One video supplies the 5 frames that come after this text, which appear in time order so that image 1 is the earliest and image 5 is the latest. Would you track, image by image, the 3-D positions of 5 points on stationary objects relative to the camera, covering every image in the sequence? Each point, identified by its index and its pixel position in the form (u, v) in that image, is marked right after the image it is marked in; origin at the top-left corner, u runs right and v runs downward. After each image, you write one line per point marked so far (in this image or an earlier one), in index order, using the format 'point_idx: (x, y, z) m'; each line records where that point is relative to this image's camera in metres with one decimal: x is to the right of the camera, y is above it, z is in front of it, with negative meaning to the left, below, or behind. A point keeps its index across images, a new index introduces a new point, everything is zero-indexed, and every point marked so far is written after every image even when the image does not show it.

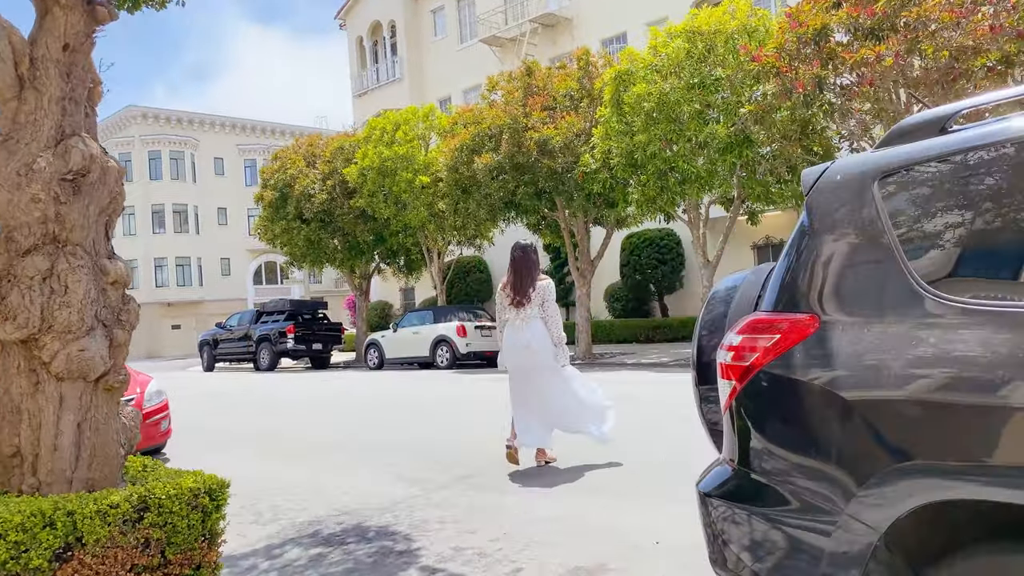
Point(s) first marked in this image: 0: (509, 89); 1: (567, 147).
0: (-0.1, +4.4, +19.0) m
1: (+1.2, +3.0, +18.0) m
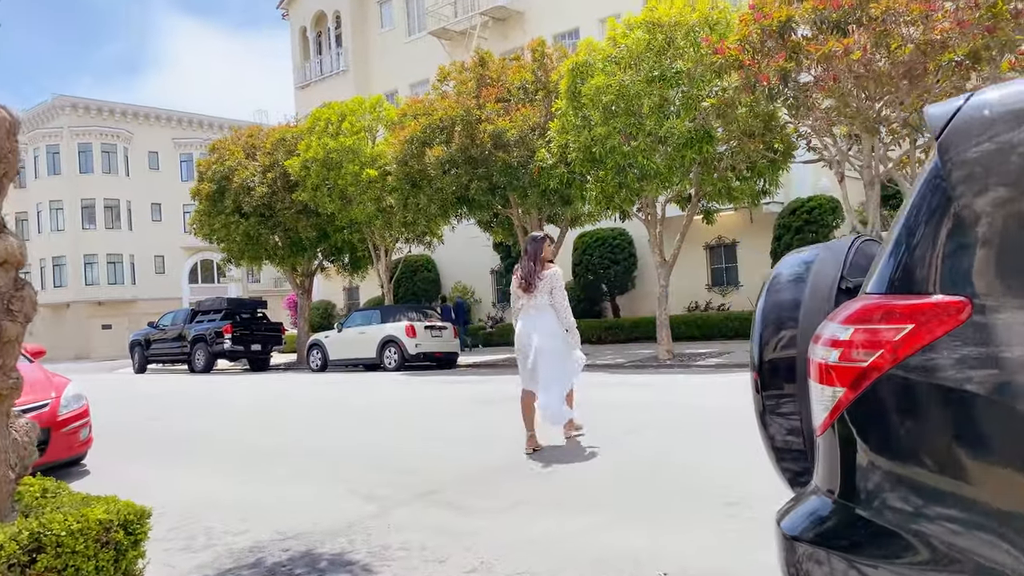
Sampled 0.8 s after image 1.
0: (-1.1, +4.4, +18.2) m
1: (+0.2, +3.0, +17.3) m
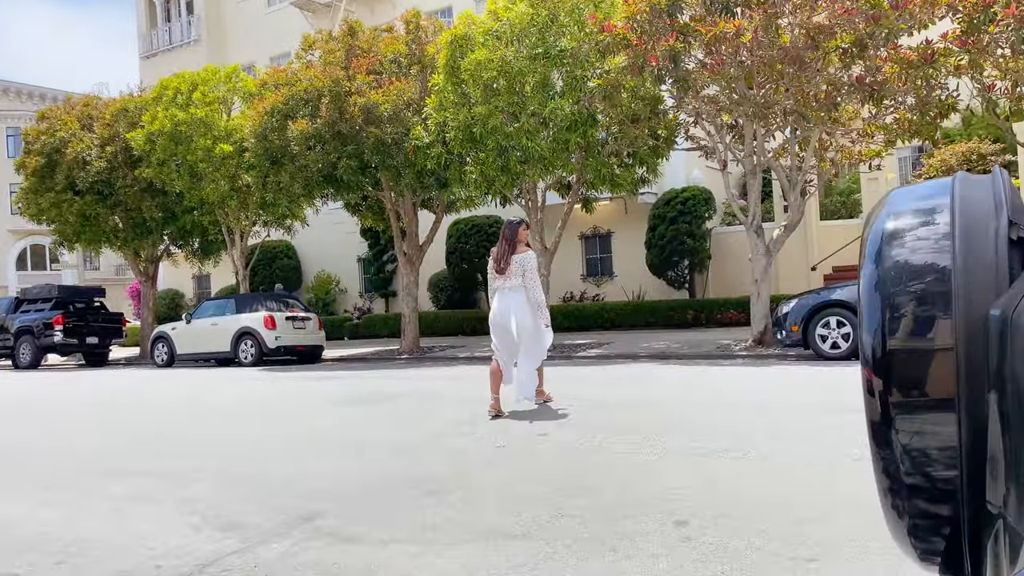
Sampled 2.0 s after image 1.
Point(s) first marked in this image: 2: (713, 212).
0: (-3.6, +4.7, +16.9) m
1: (-2.2, +3.2, +16.2) m
2: (+4.4, +1.7, +18.8) m
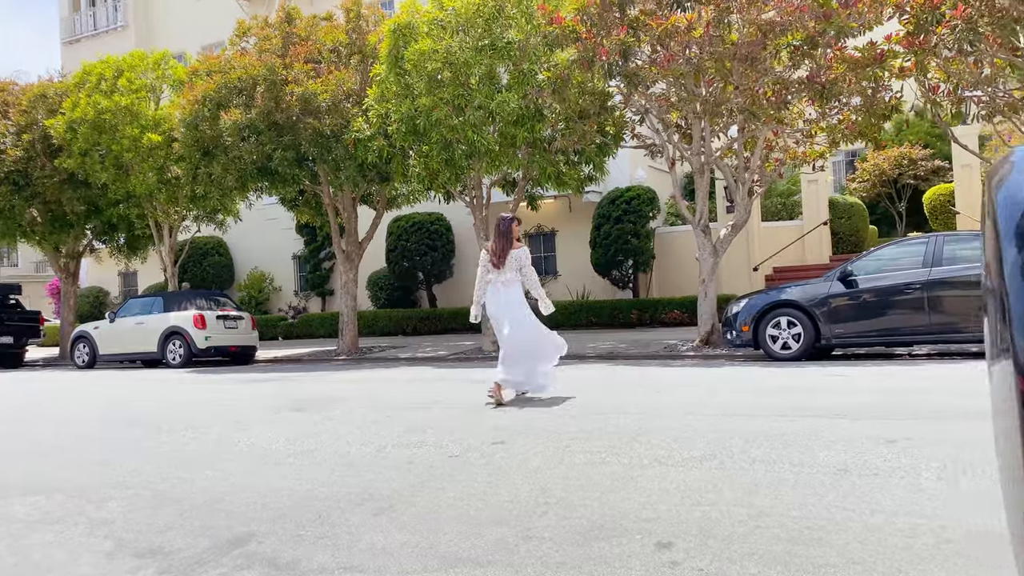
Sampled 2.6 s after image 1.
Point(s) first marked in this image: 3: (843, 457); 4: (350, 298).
0: (-4.7, +4.7, +16.1) m
1: (-3.2, +3.3, +15.5) m
2: (+3.1, +1.7, +18.7) m
3: (+1.9, -1.0, +4.9) m
4: (-3.3, -0.2, +17.6) m
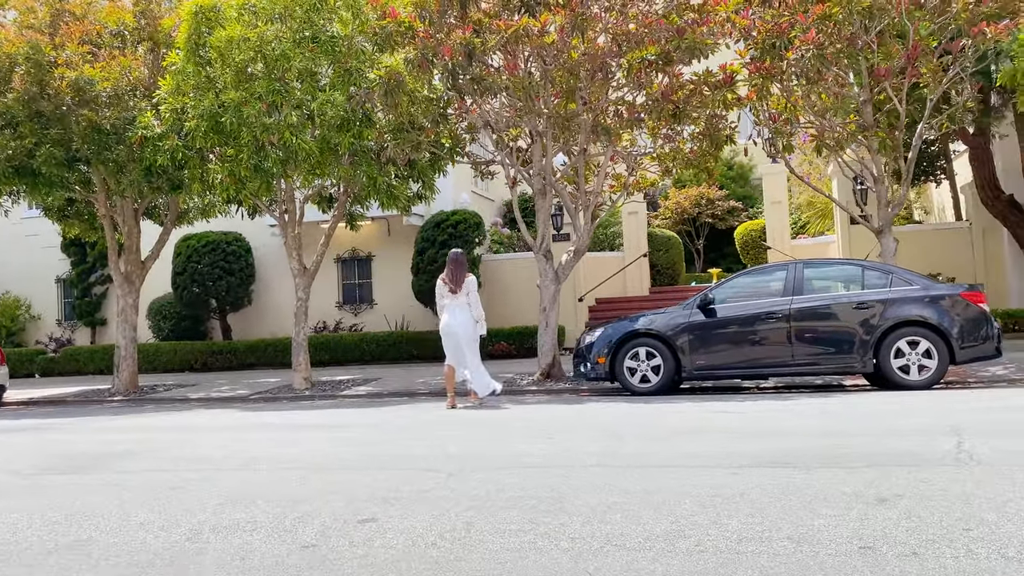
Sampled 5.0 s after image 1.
0: (-7.5, +4.3, +13.3) m
1: (-6.0, +2.9, +13.0) m
2: (-0.6, +1.0, +17.5) m
3: (+1.4, -1.0, +3.7) m
4: (-6.6, -0.7, +14.8) m
